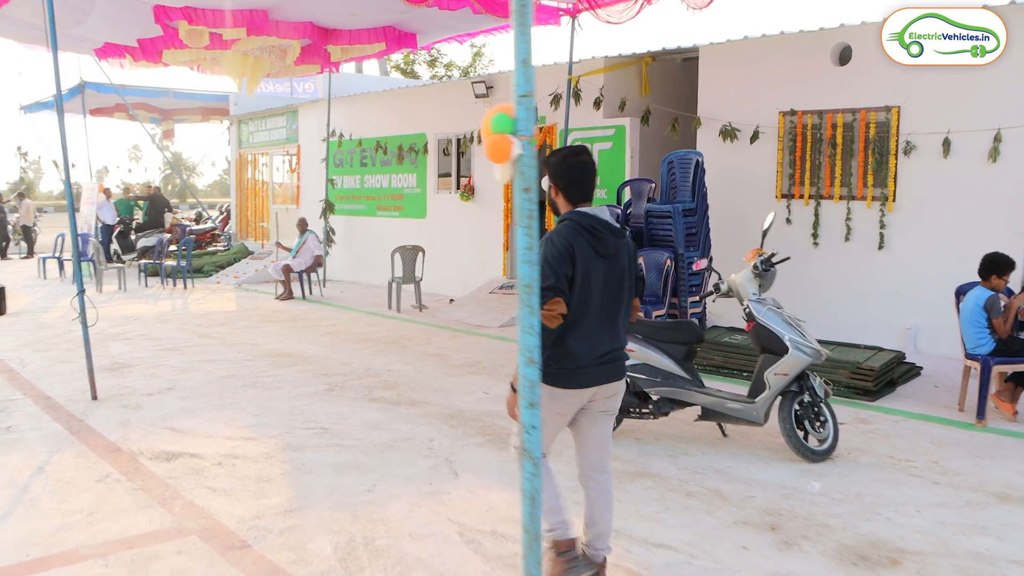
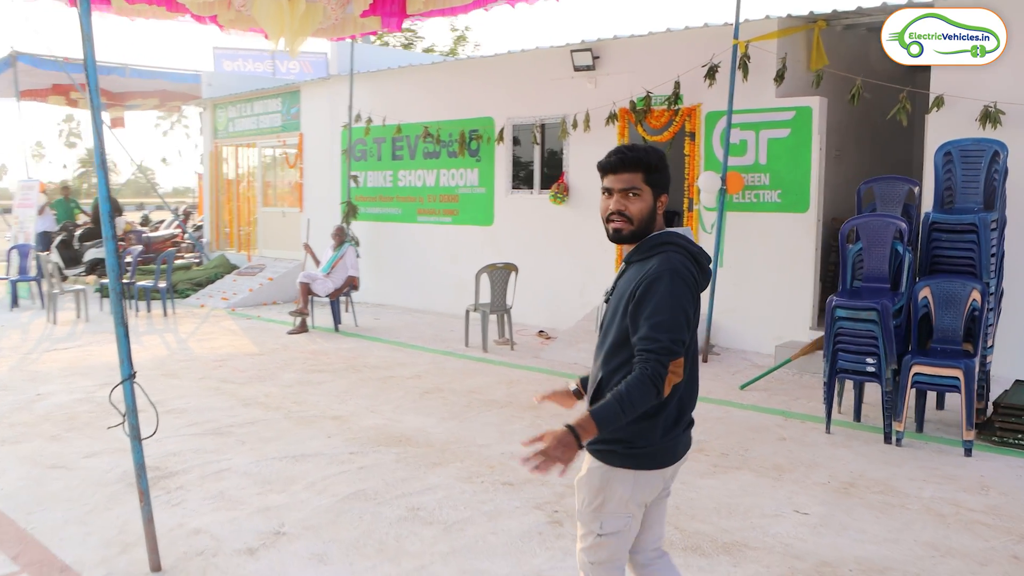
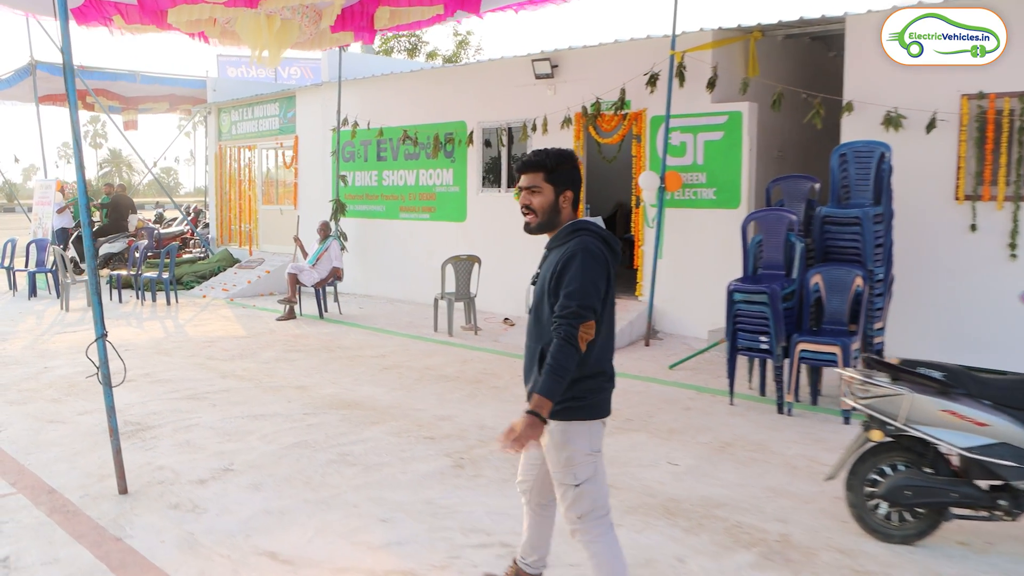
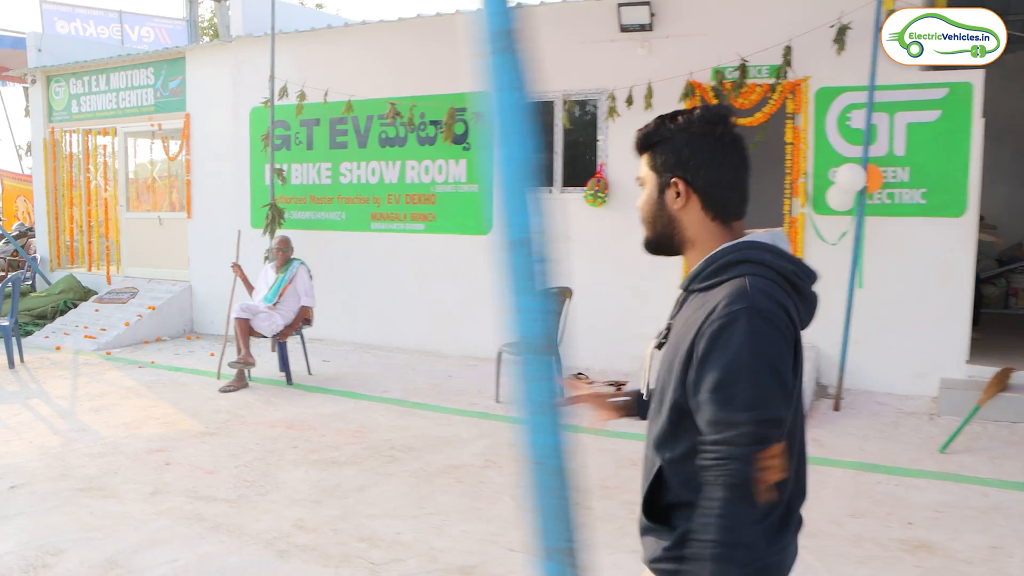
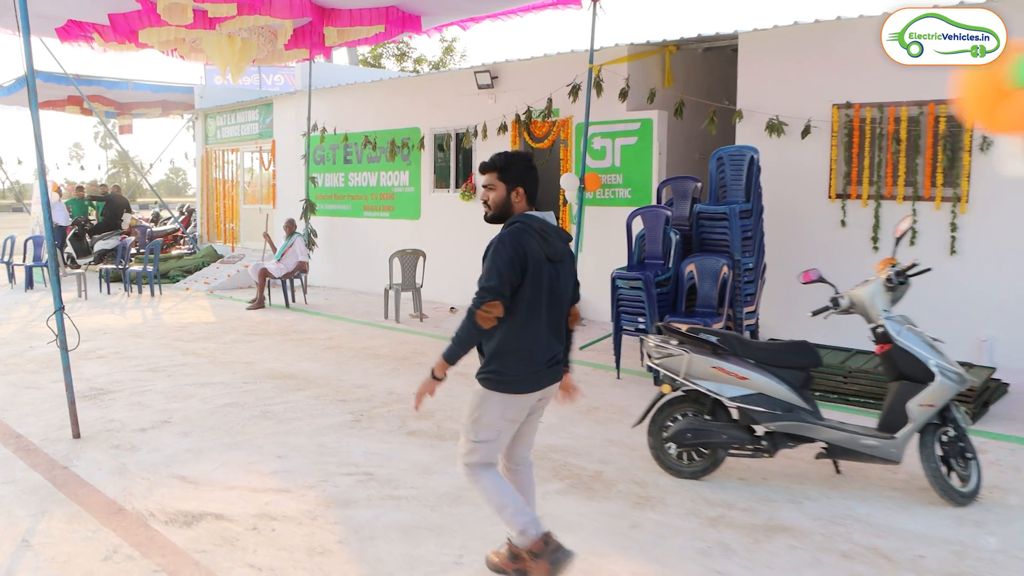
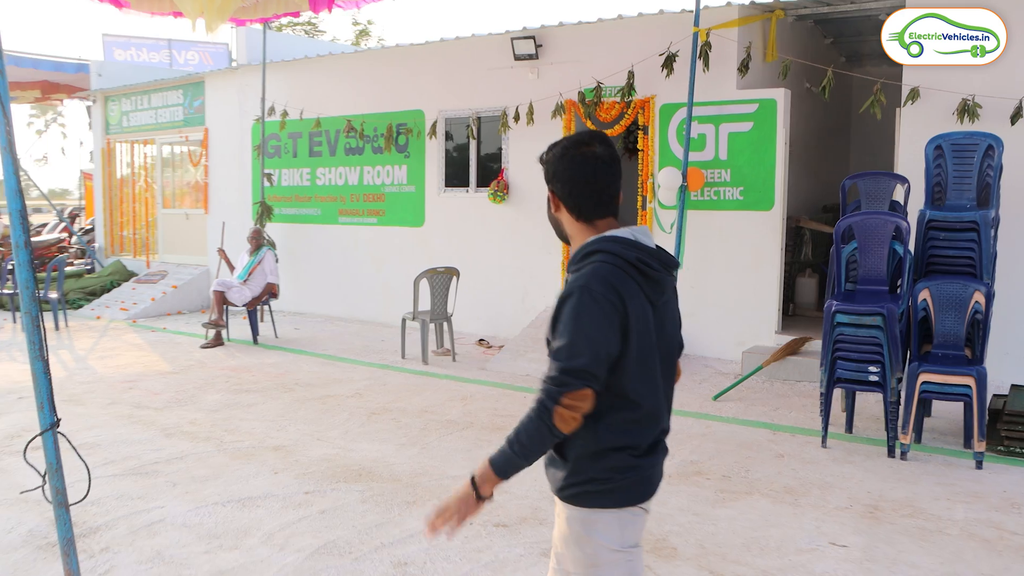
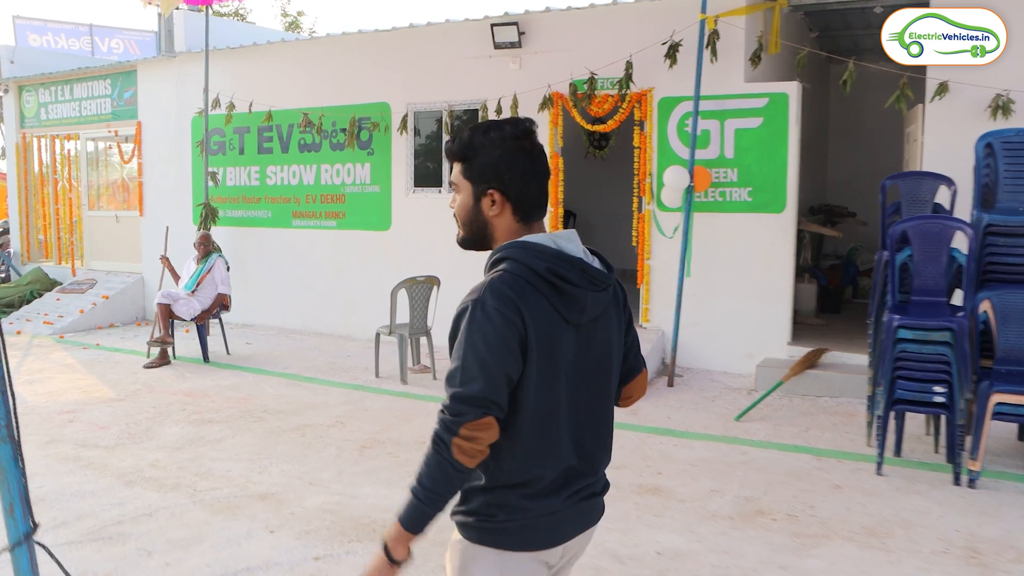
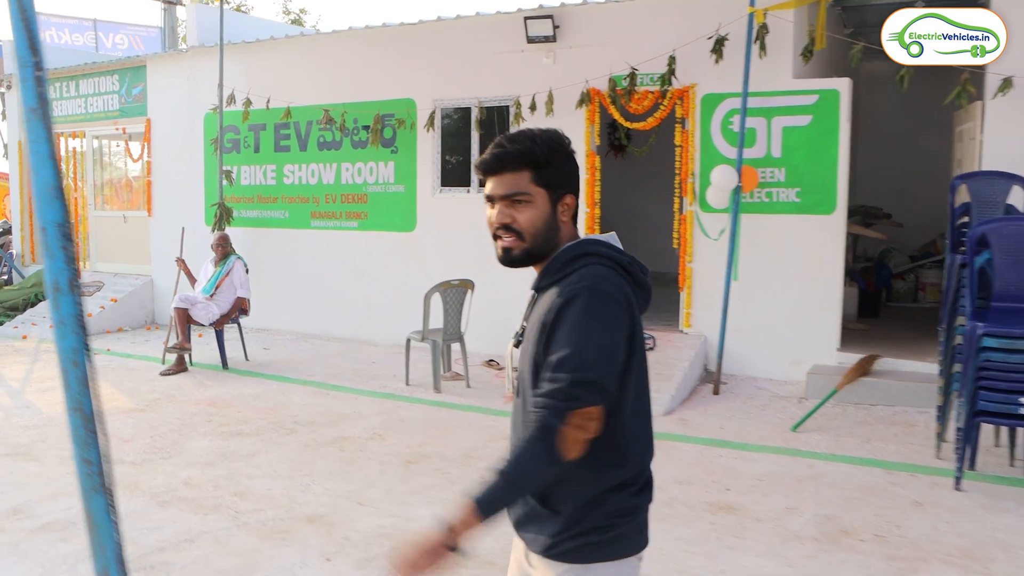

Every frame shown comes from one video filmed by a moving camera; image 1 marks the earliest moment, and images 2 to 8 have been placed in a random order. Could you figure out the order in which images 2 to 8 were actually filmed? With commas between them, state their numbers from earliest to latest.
5, 3, 2, 6, 7, 8, 4
